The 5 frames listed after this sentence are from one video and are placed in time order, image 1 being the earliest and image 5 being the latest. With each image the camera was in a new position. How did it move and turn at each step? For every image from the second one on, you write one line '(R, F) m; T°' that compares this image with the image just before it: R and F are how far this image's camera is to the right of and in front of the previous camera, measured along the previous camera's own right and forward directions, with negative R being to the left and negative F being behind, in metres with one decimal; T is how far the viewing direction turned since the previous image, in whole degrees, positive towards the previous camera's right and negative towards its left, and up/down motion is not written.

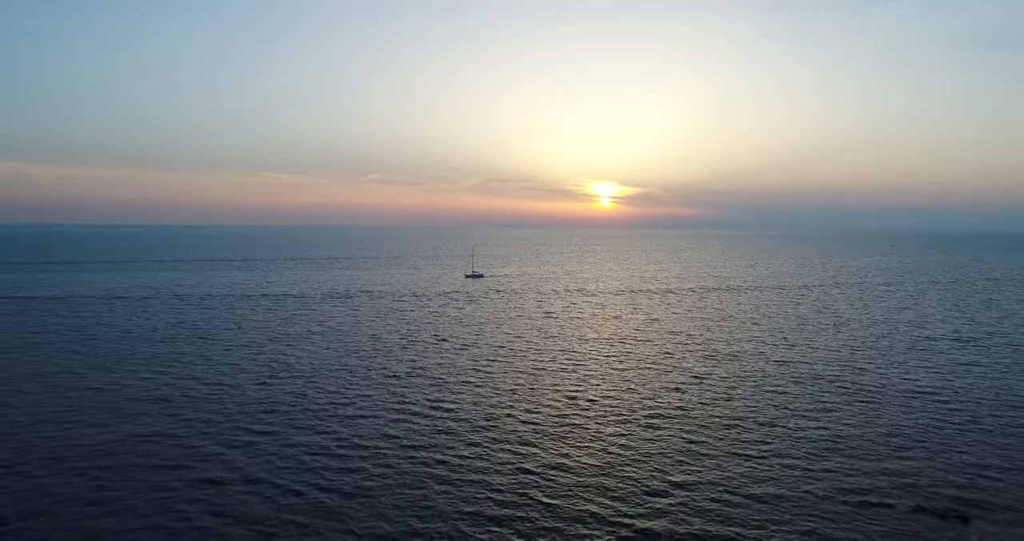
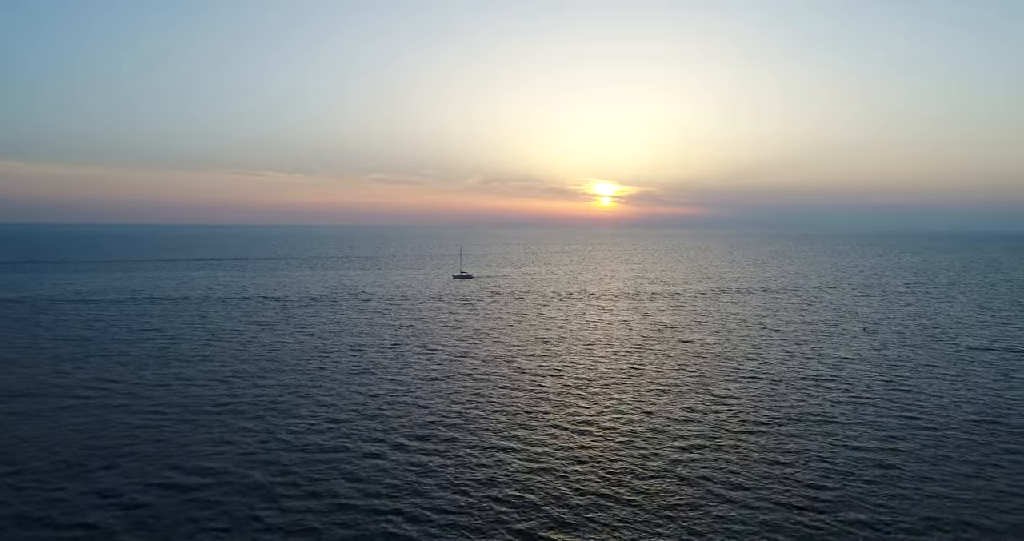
(+0.2, +4.0) m; 0°
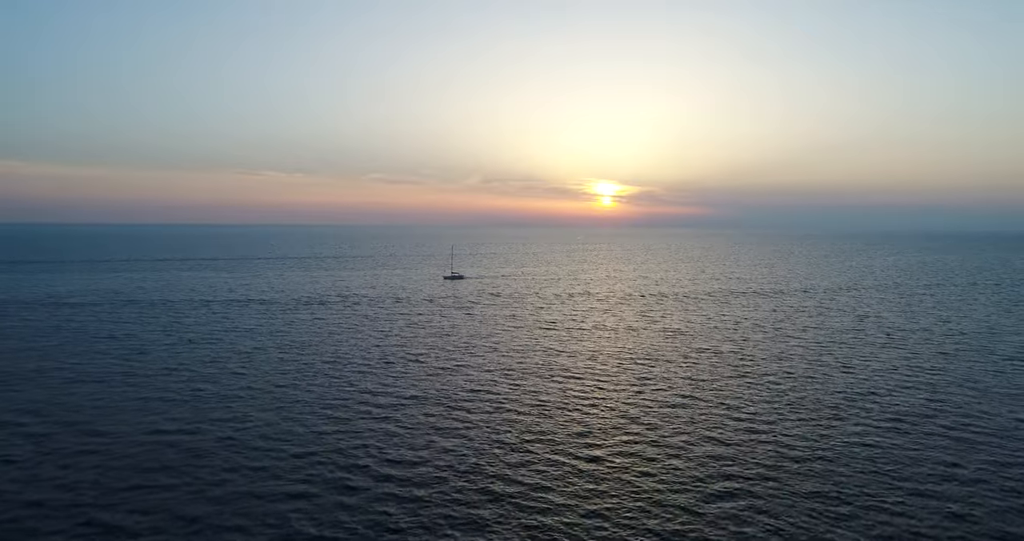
(+0.2, +3.1) m; 0°
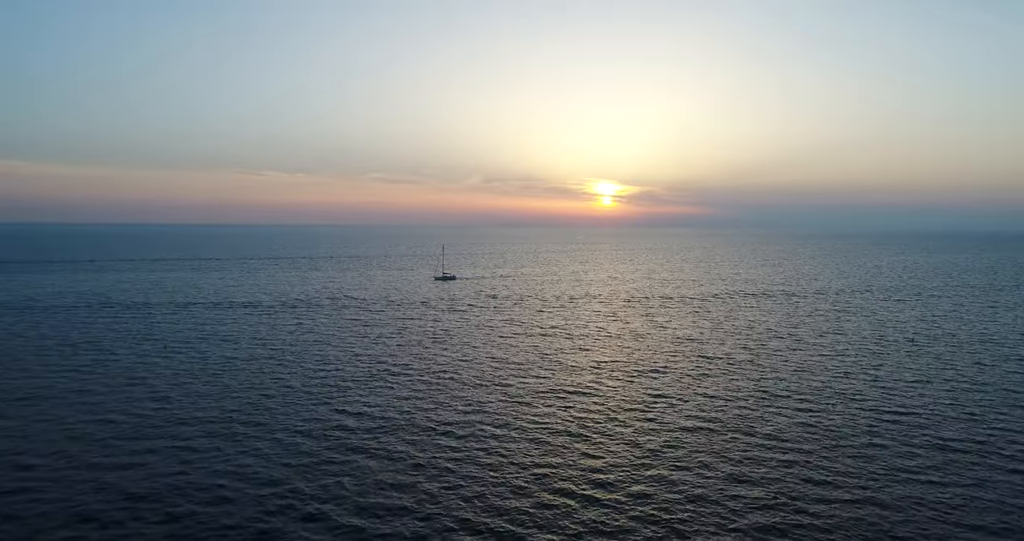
(+0.2, +2.8) m; 0°
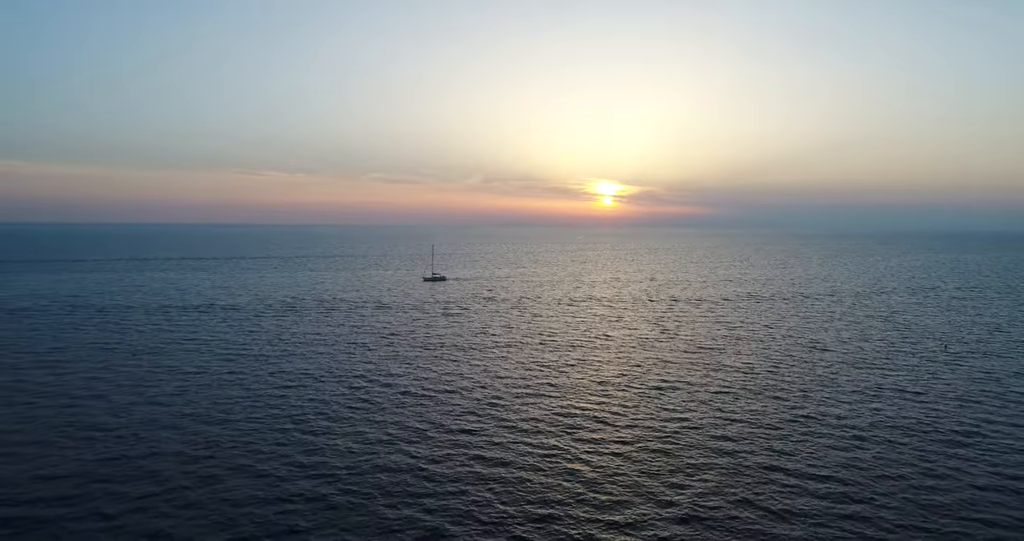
(+0.1, +2.9) m; 0°
